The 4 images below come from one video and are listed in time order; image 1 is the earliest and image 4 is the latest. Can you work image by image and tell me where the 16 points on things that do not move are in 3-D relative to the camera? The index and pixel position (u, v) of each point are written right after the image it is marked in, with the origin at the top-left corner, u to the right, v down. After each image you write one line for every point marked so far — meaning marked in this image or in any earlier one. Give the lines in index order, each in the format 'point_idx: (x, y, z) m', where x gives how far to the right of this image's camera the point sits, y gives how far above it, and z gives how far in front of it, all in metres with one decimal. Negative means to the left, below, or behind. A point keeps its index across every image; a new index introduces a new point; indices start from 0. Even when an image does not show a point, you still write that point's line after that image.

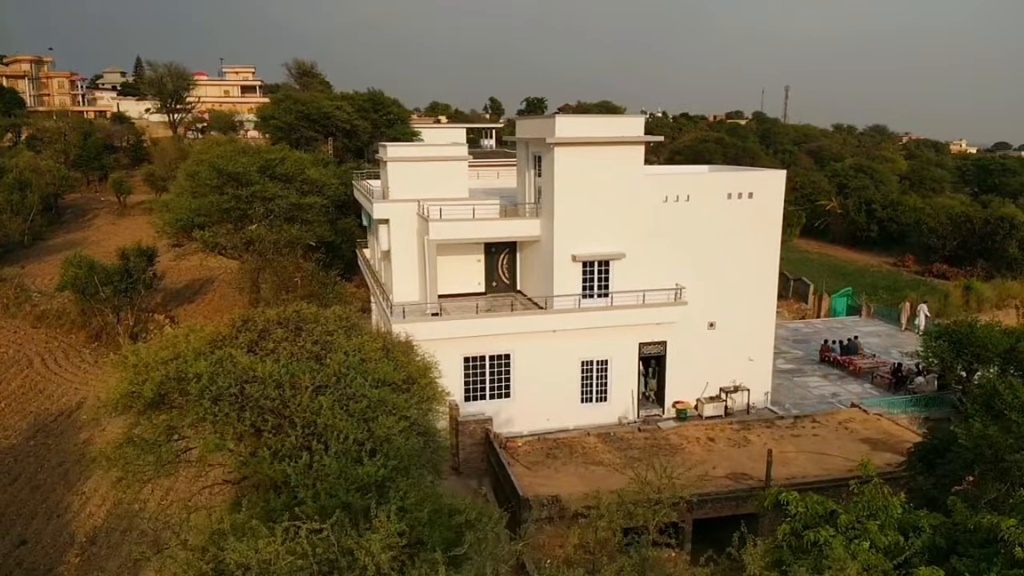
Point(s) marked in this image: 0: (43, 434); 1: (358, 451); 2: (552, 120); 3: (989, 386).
0: (-12.9, -4.0, +19.2) m
1: (-1.9, -2.2, +9.3) m
2: (+1.2, +4.4, +18.3) m
3: (+12.9, -2.6, +18.8) m
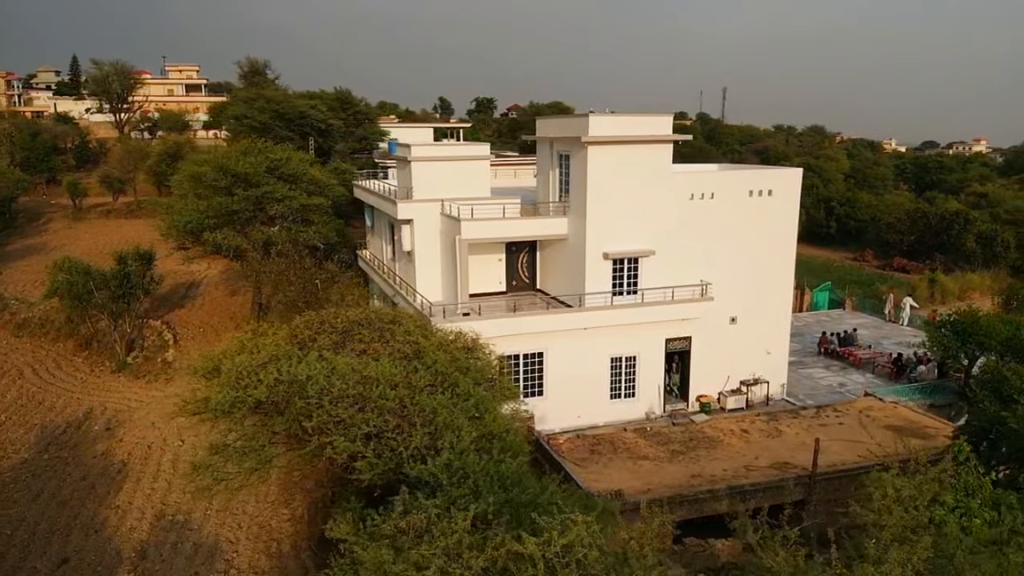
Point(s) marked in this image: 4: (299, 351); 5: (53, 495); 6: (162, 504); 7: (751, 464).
0: (-12.0, -4.2, +18.3) m
1: (-0.4, -2.2, +9.3) m
2: (+2.0, +4.5, +18.5) m
3: (+13.7, -2.4, +19.7) m
4: (-3.1, -1.0, +10.4) m
5: (-10.4, -4.7, +15.8) m
6: (-7.6, -4.7, +15.2) m
7: (+5.5, -4.1, +16.0) m
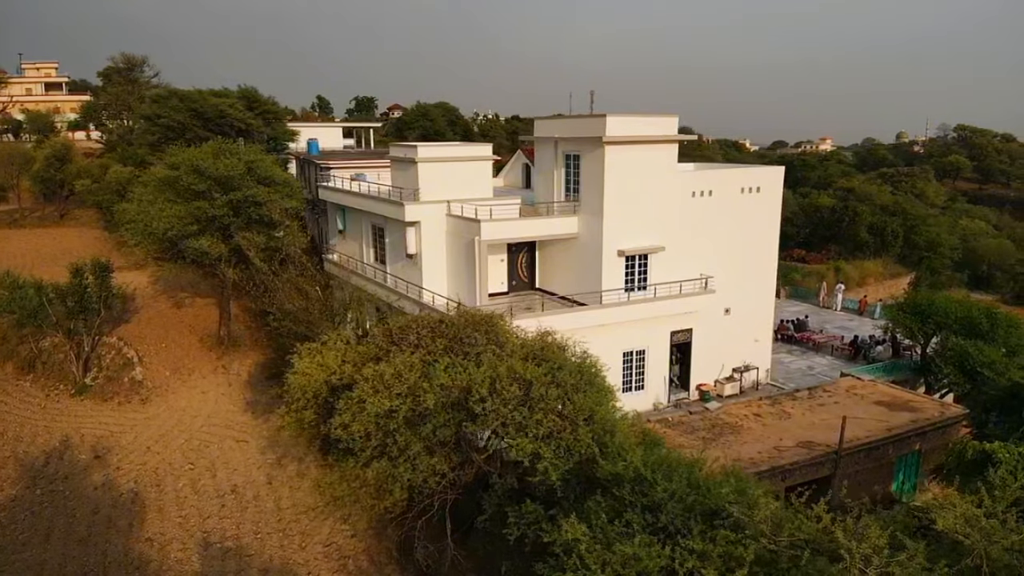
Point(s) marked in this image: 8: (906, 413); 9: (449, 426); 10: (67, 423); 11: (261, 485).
0: (-11.1, -4.6, +16.6) m
1: (+1.7, -2.1, +9.4) m
2: (+2.3, +4.6, +18.8) m
3: (+14.0, -1.9, +21.9) m
4: (-1.2, -1.0, +10.1) m
5: (-9.1, -5.0, +14.3) m
6: (-6.3, -4.9, +14.1) m
7: (+6.5, -3.8, +17.0) m
8: (+10.7, -3.4, +18.9) m
9: (-0.8, -1.8, +9.2) m
10: (-12.7, -3.9, +19.8) m
11: (-5.7, -4.5, +15.9) m
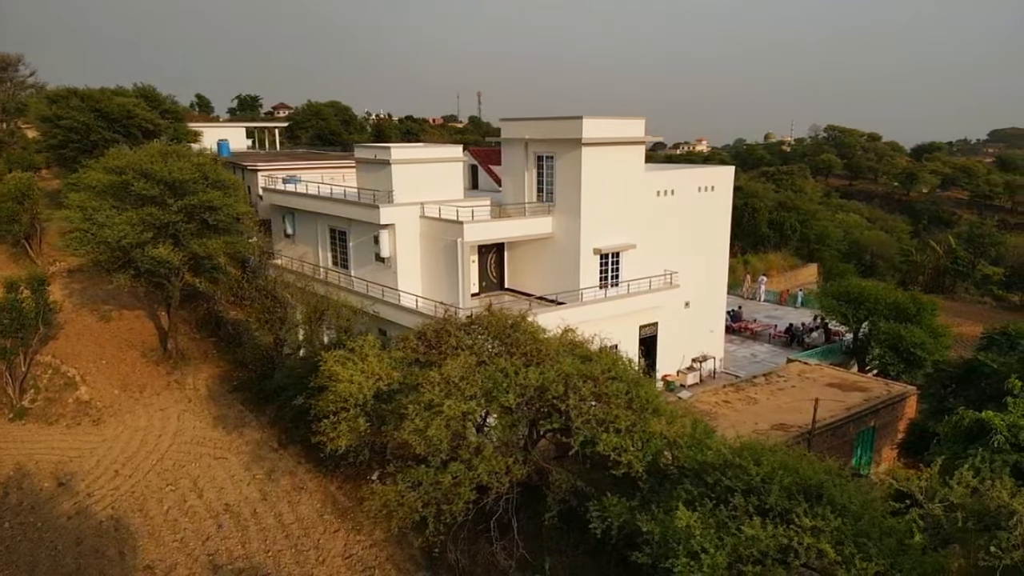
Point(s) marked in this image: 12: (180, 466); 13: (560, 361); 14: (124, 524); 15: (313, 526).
0: (-11.0, -4.9, +15.2) m
1: (+2.5, -2.1, +9.9) m
2: (+1.7, +4.6, +19.3) m
3: (+13.0, -1.5, +24.0) m
4: (-0.4, -1.1, +10.1) m
5: (-8.7, -5.3, +13.2) m
6: (-5.9, -5.1, +13.4) m
7: (+6.3, -3.7, +18.1) m
8: (+10.2, -3.1, +20.6) m
9: (+0.1, -1.9, +9.4) m
10: (-13.0, -4.3, +18.2) m
11: (-5.6, -4.7, +15.3) m
12: (-8.1, -4.3, +17.0) m
13: (+0.7, -1.1, +10.1) m
14: (-8.2, -5.0, +14.7) m
15: (-4.1, -4.8, +14.2) m
